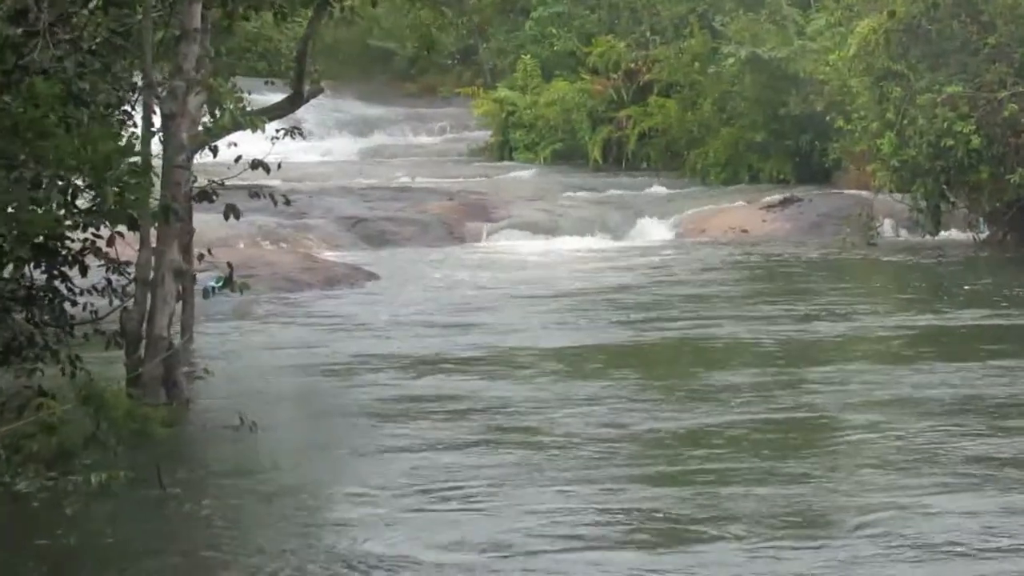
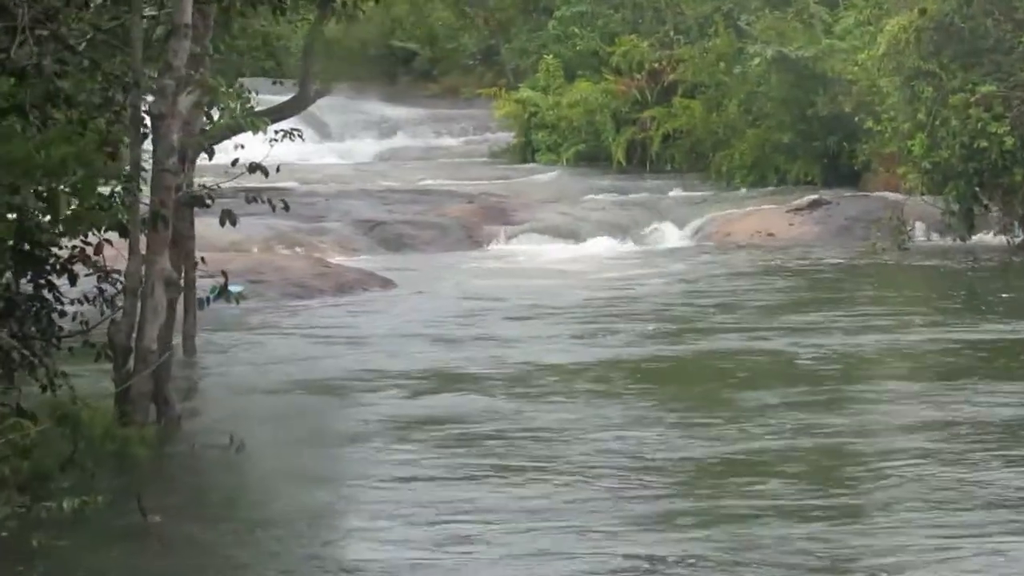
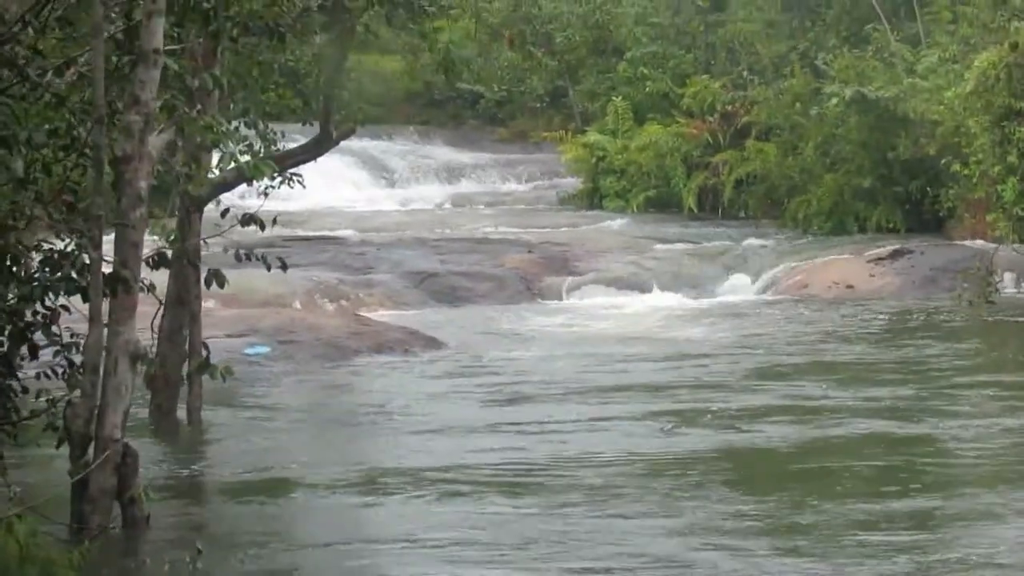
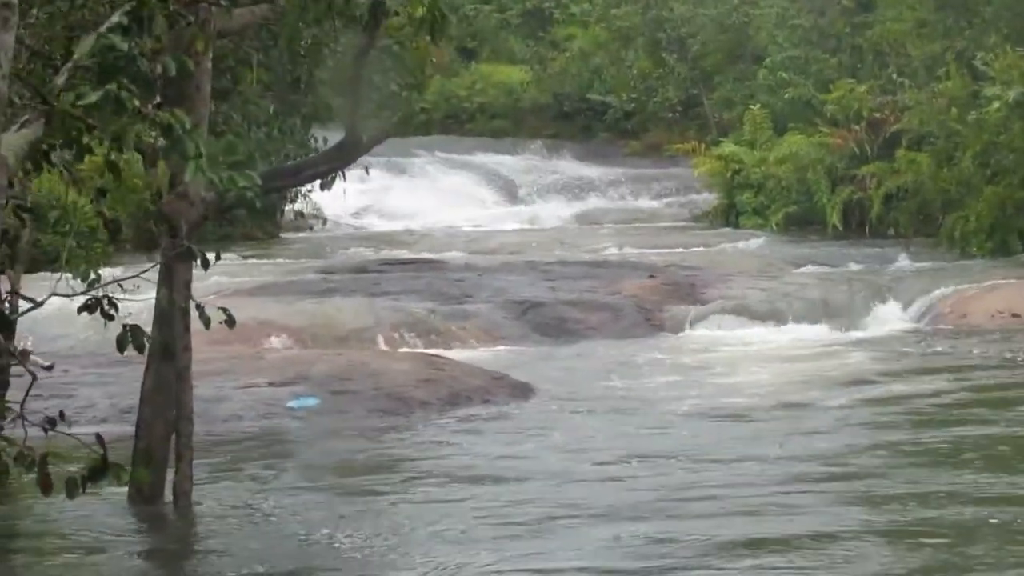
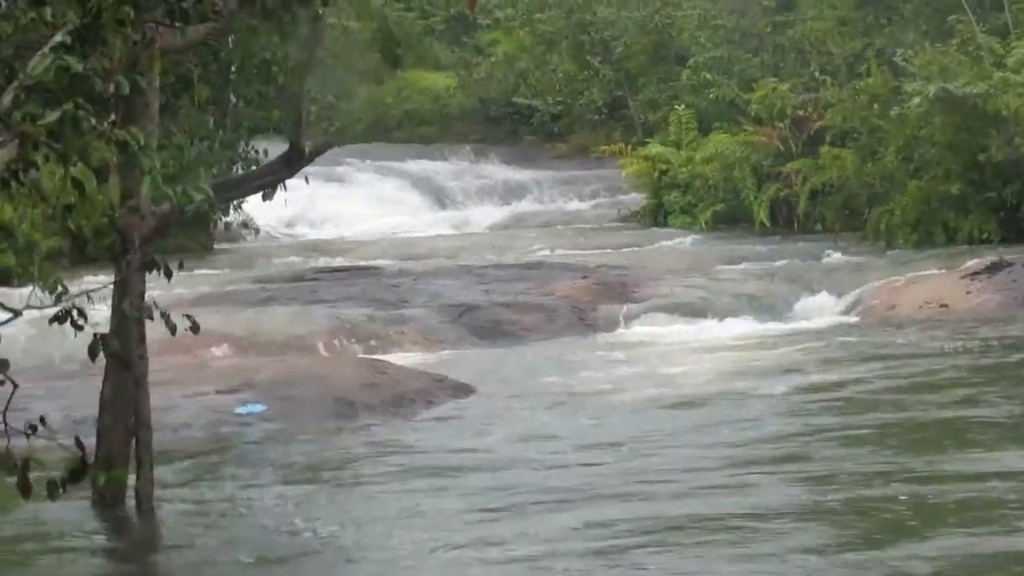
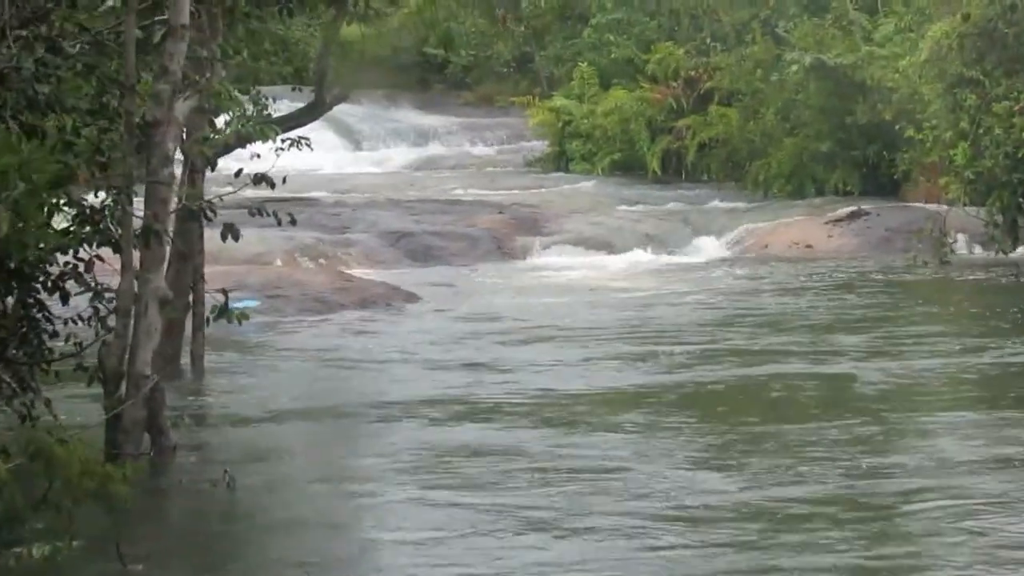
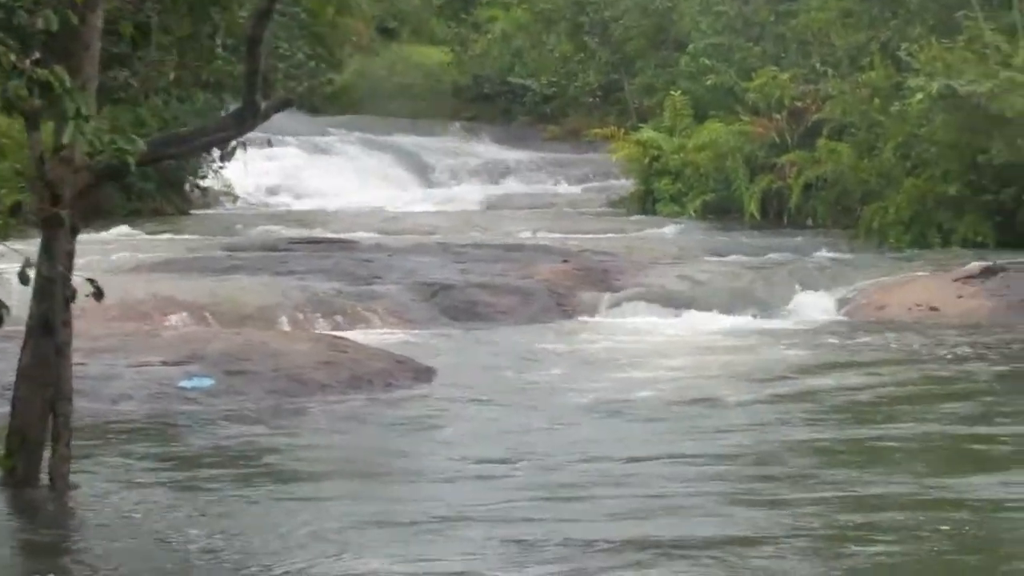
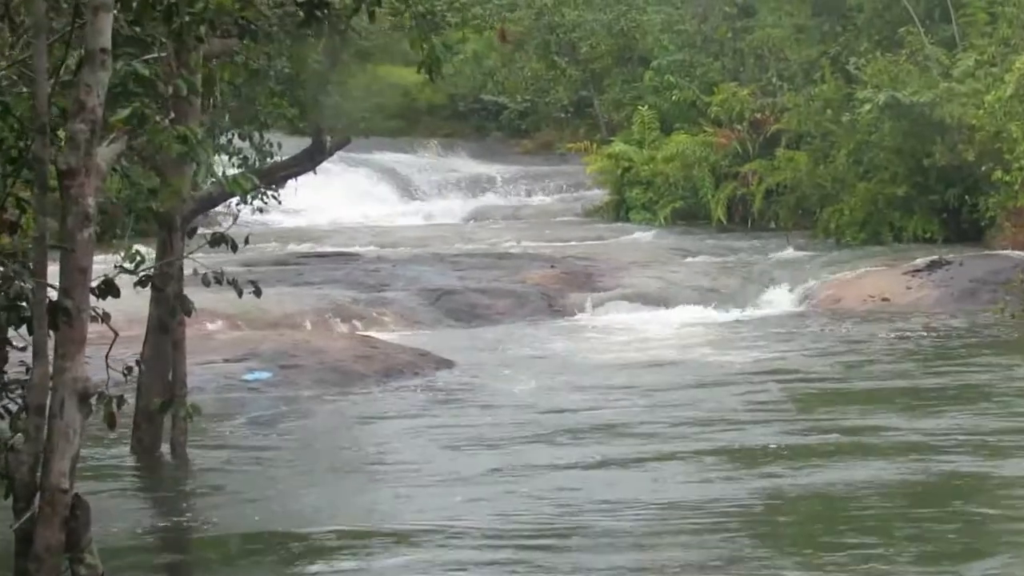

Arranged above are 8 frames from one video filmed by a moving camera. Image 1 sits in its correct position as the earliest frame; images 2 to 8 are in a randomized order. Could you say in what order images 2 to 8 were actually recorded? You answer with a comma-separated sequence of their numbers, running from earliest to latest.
2, 6, 3, 8, 5, 4, 7
